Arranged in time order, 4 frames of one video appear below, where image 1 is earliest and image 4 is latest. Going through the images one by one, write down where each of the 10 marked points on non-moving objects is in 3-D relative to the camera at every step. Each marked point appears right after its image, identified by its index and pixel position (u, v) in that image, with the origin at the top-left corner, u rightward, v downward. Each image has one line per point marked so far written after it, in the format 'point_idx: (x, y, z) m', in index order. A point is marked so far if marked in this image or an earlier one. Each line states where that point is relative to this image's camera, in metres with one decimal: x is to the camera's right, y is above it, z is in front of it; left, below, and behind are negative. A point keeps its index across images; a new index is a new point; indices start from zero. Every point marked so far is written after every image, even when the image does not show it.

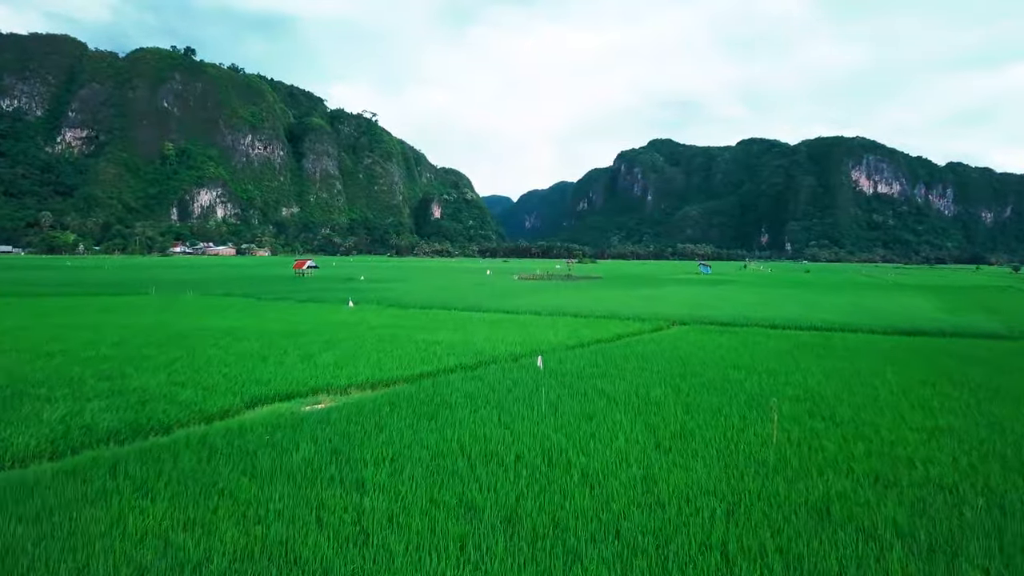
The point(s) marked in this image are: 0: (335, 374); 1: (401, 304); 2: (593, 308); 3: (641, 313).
0: (-2.9, -1.4, +8.9) m
1: (-4.0, -0.6, +19.8) m
2: (+2.8, -0.7, +18.2) m
3: (+4.2, -0.8, +17.5) m
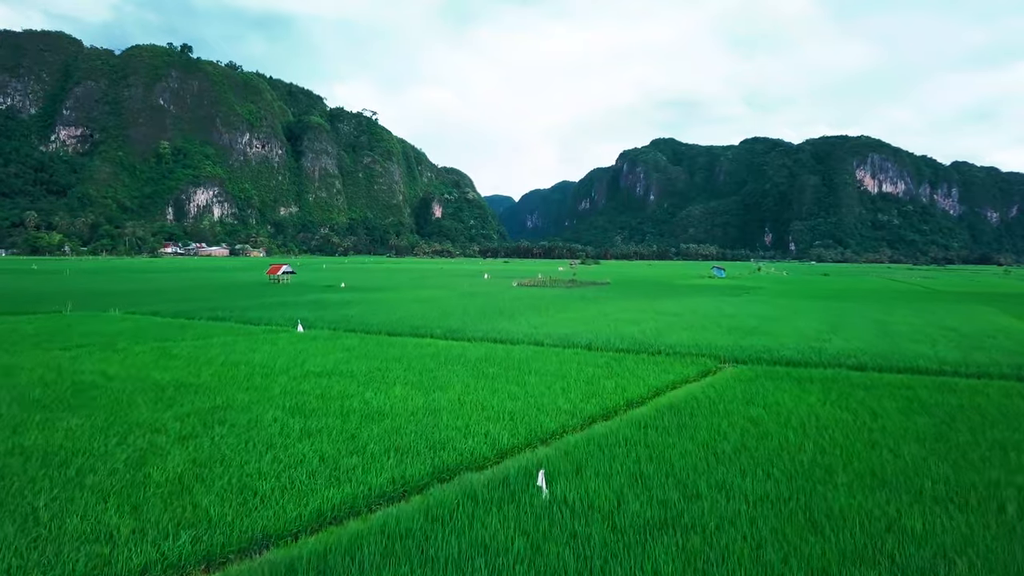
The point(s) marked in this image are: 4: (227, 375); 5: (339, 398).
0: (-3.1, -2.0, +4.7) m
1: (-4.2, -1.2, +15.5) m
2: (+2.6, -1.3, +13.9) m
3: (+4.0, -1.4, +13.2) m
4: (-5.2, -1.6, +9.8) m
5: (-2.7, -1.7, +8.5) m
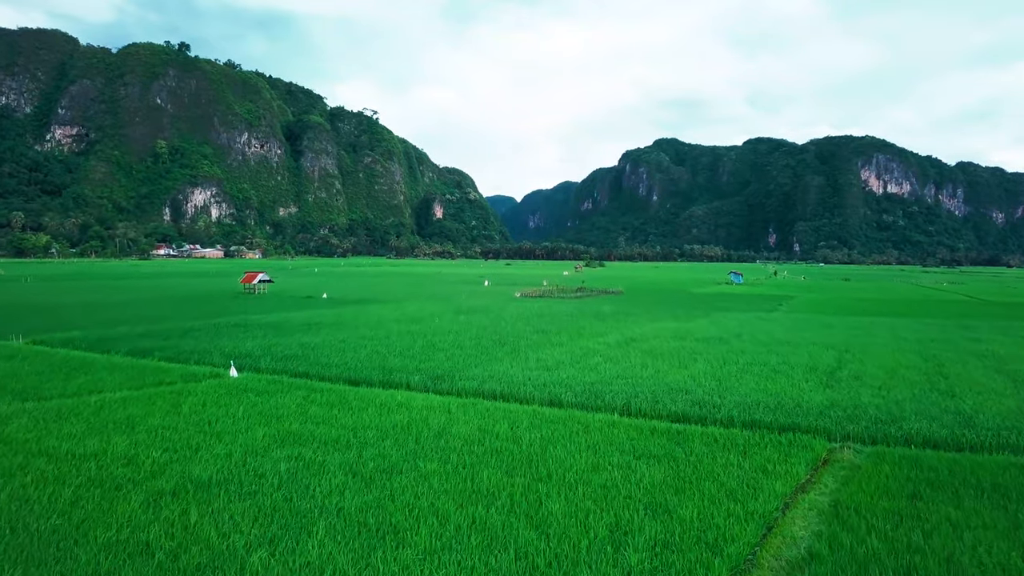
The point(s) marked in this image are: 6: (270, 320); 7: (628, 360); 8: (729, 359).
0: (-3.0, -2.6, +0.7) m
1: (-4.0, -1.8, +11.6) m
2: (+2.7, -1.9, +10.0) m
3: (+4.1, -2.0, +9.2) m
4: (-5.1, -2.2, +5.9) m
5: (-2.6, -2.4, +4.6) m
6: (-8.8, -1.2, +19.7) m
7: (+2.8, -1.7, +12.7) m
8: (+5.3, -1.8, +13.1) m
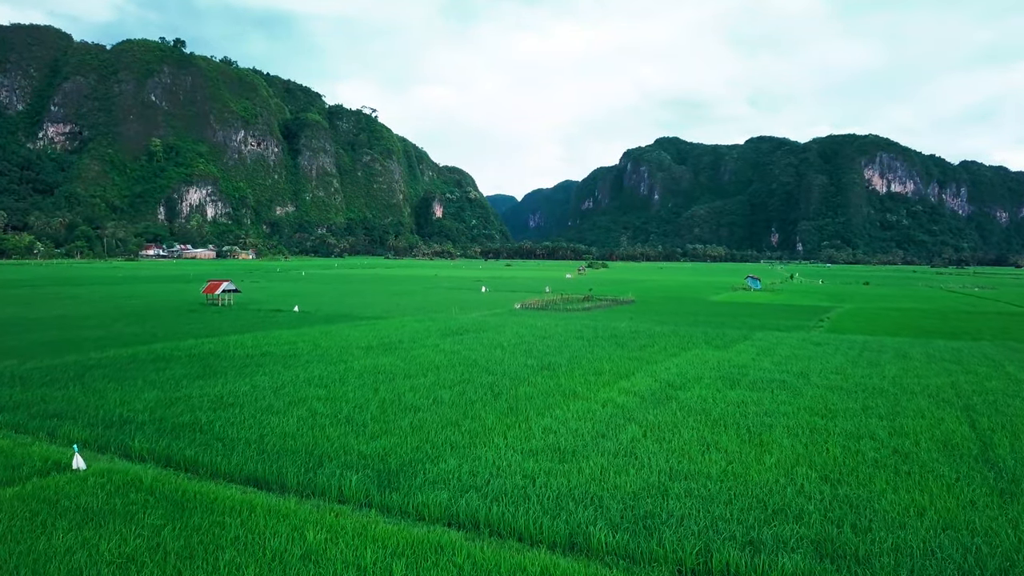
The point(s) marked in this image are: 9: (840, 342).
0: (-3.1, -3.3, -3.3) m
1: (-4.1, -2.4, +7.6) m
2: (+2.7, -2.6, +6.0) m
3: (+4.0, -2.7, +5.2) m
4: (-5.2, -2.8, +1.9) m
5: (-2.7, -3.0, +0.6) m
6: (-8.9, -1.8, +15.7) m
7: (+2.7, -2.3, +8.7) m
8: (+5.2, -2.4, +9.1) m
9: (+11.4, -1.9, +19.0) m
